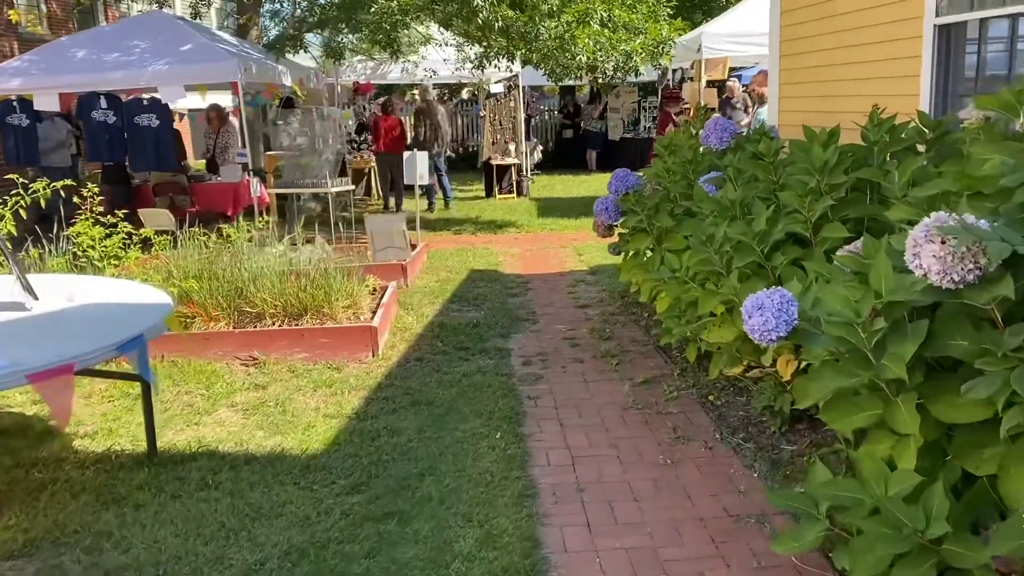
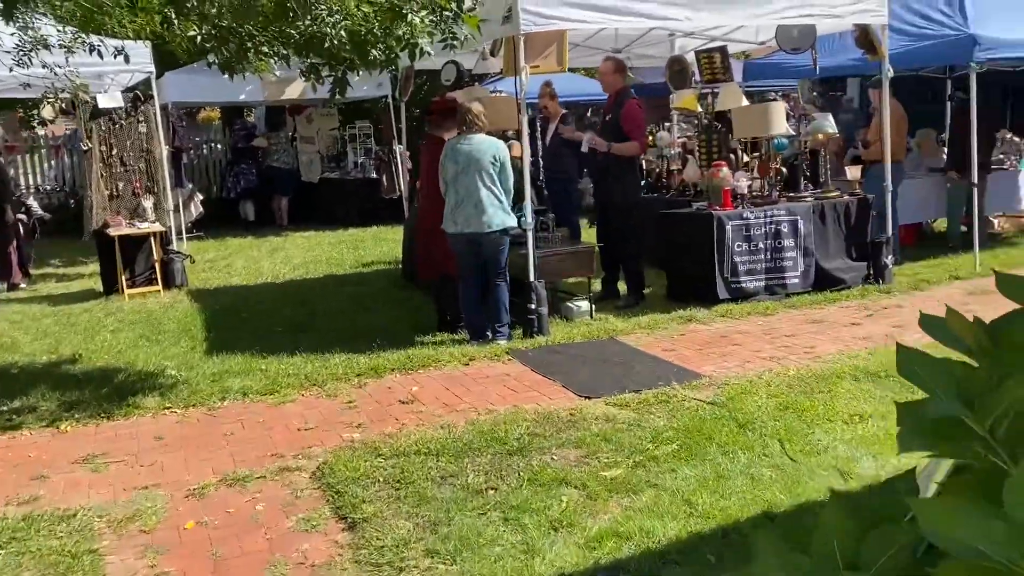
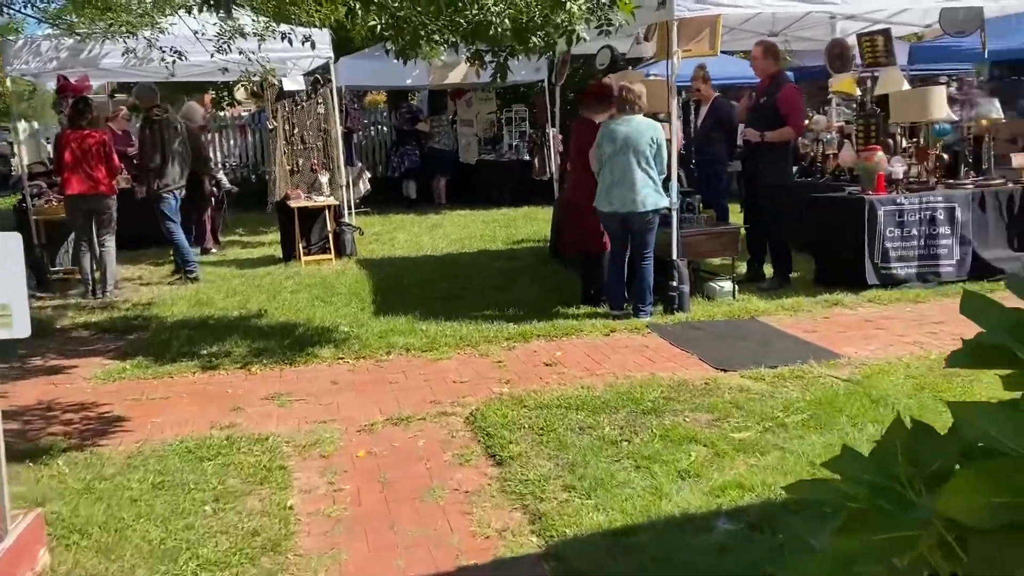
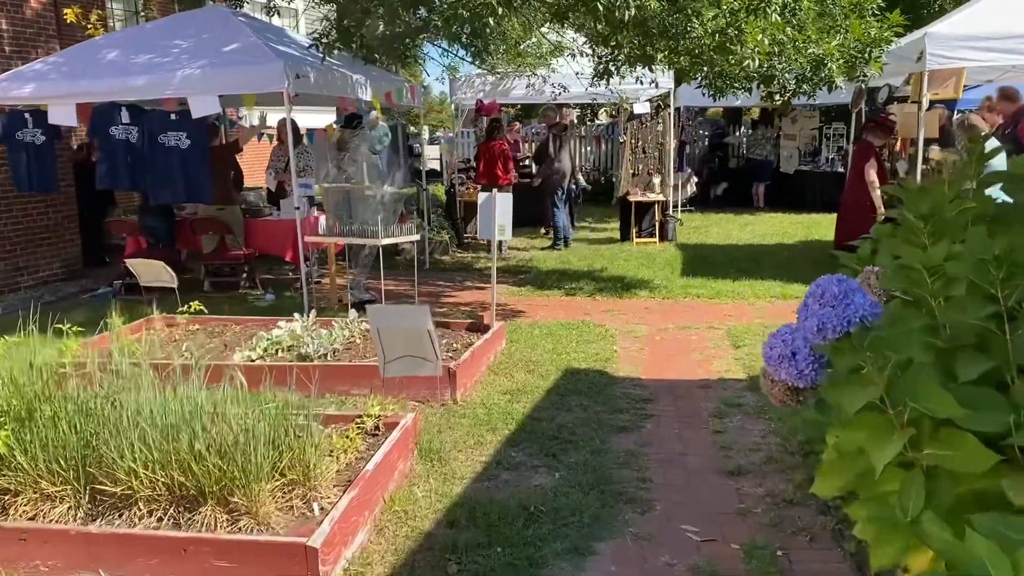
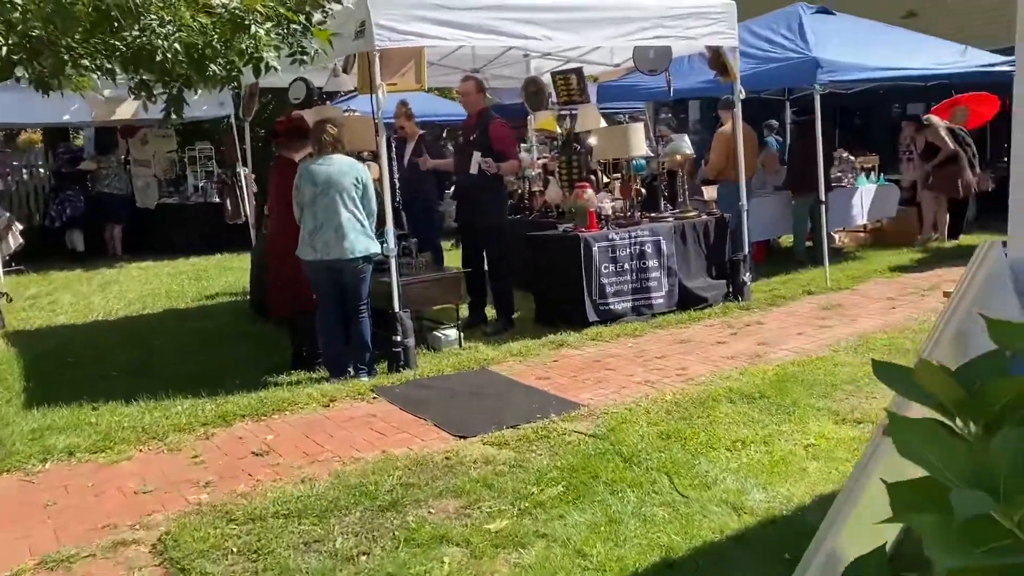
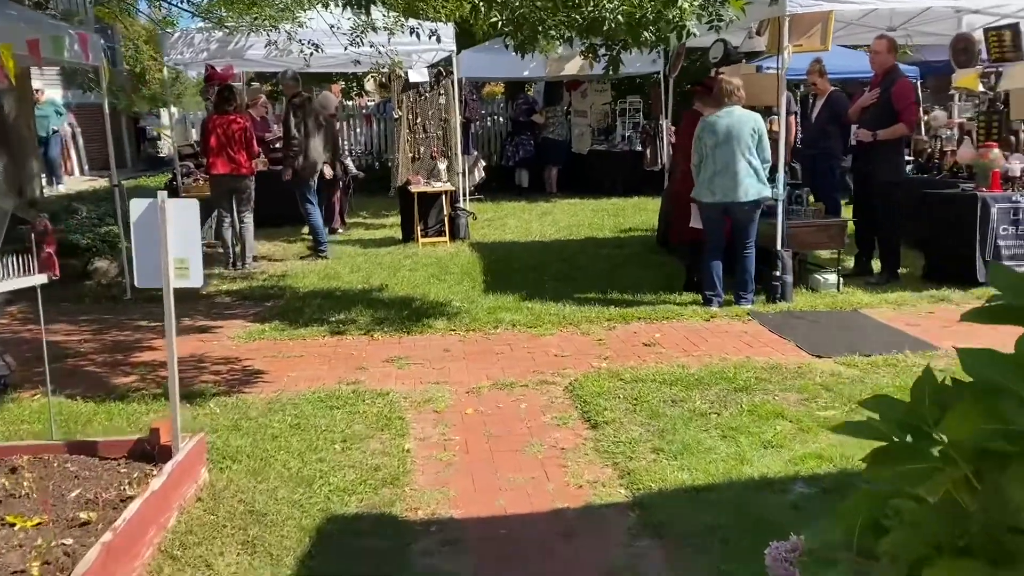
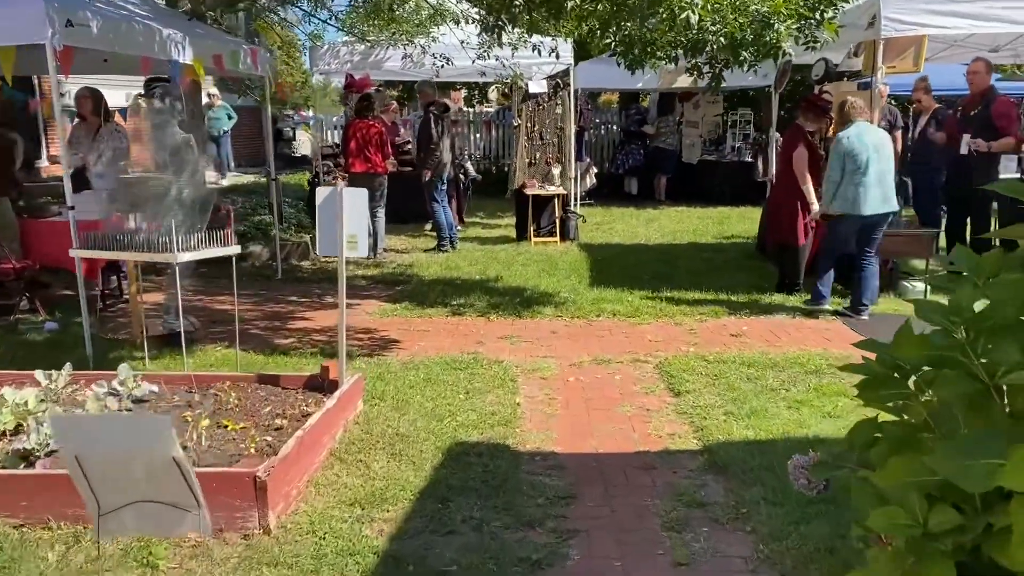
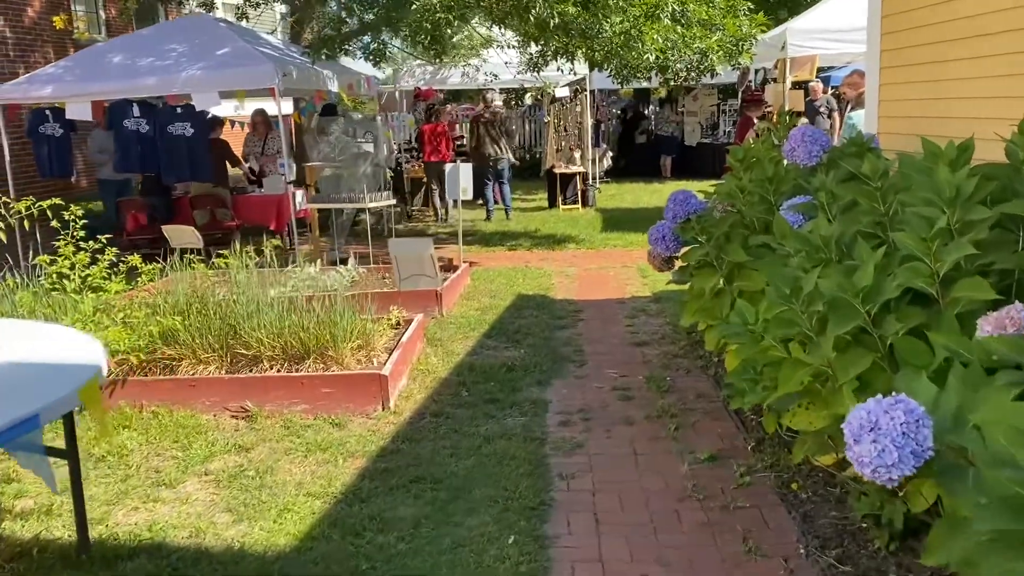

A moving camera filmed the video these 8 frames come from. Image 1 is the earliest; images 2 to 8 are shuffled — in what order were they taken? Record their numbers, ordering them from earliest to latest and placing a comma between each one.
8, 4, 7, 6, 3, 2, 5
